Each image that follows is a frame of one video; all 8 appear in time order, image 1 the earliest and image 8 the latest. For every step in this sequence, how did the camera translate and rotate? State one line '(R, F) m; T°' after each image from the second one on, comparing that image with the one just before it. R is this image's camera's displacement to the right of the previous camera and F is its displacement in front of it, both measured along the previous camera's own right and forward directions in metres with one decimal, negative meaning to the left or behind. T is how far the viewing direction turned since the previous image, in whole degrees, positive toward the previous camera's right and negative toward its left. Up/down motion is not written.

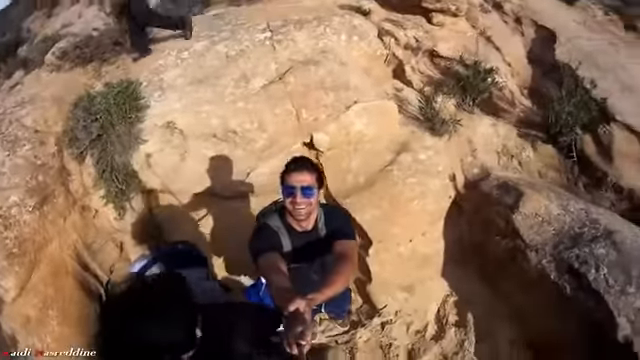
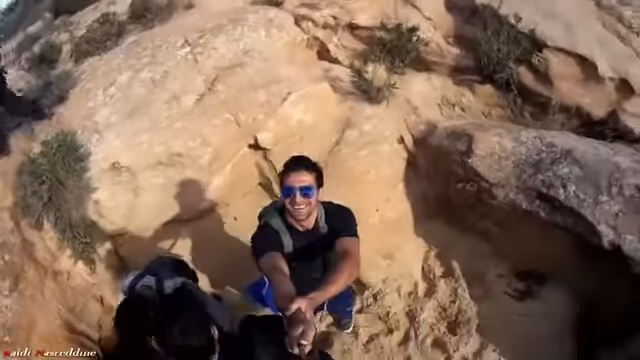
(-0.3, 0.0) m; +7°
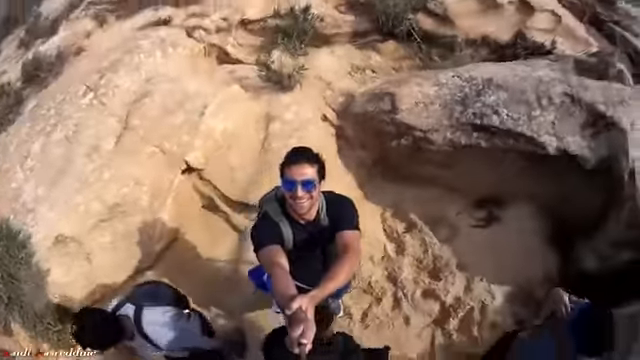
(-0.5, +0.1) m; +10°
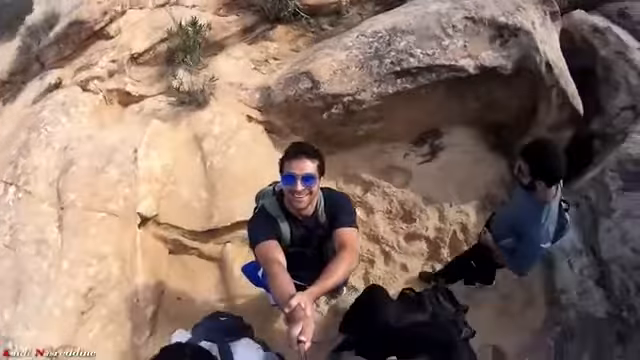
(-0.9, 0.0) m; +14°
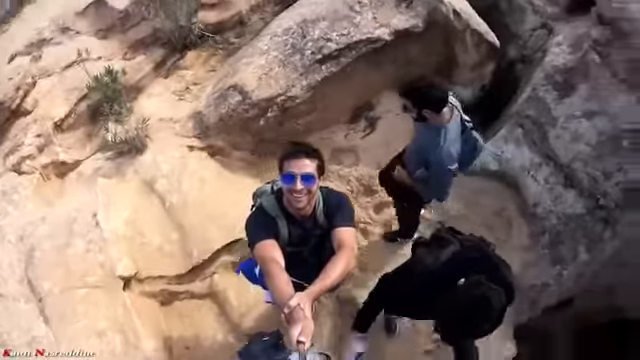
(-0.7, 0.0) m; +11°
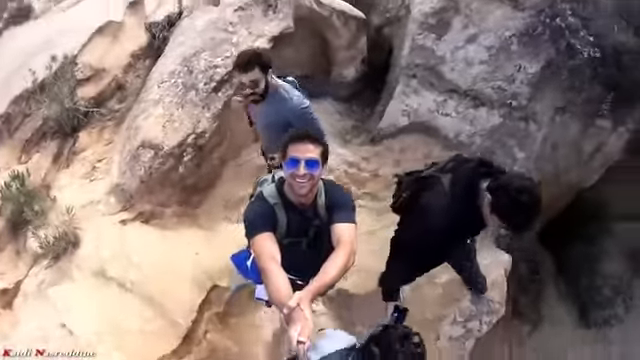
(-0.9, 0.0) m; +16°
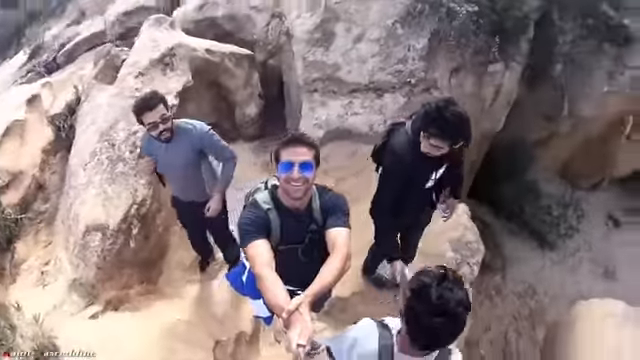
(-0.9, 0.0) m; +16°
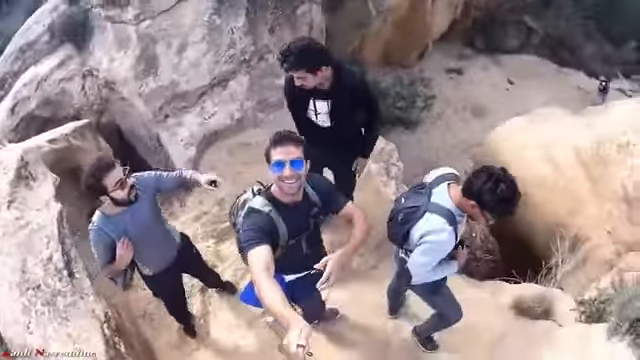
(-1.5, +0.2) m; +24°
